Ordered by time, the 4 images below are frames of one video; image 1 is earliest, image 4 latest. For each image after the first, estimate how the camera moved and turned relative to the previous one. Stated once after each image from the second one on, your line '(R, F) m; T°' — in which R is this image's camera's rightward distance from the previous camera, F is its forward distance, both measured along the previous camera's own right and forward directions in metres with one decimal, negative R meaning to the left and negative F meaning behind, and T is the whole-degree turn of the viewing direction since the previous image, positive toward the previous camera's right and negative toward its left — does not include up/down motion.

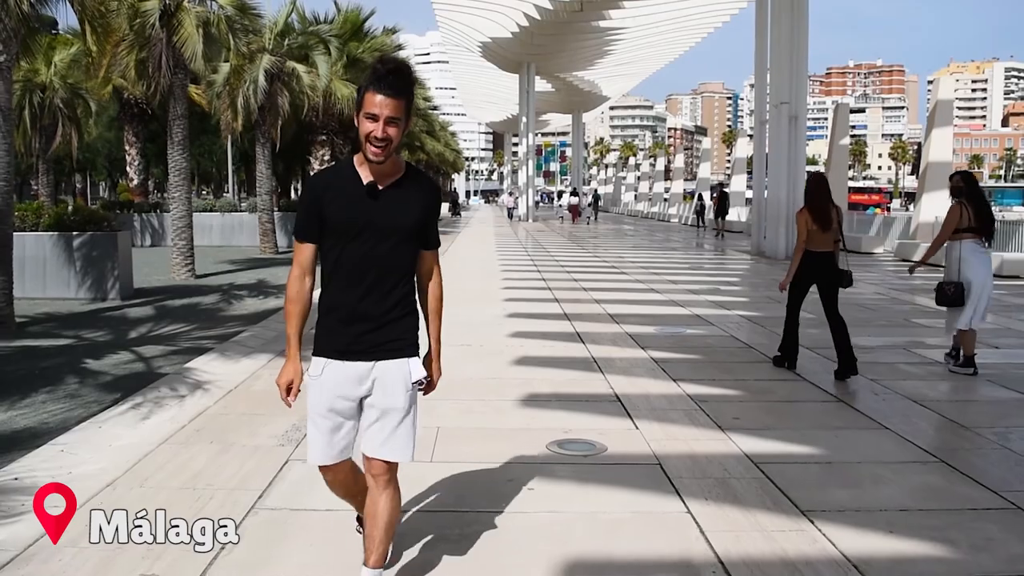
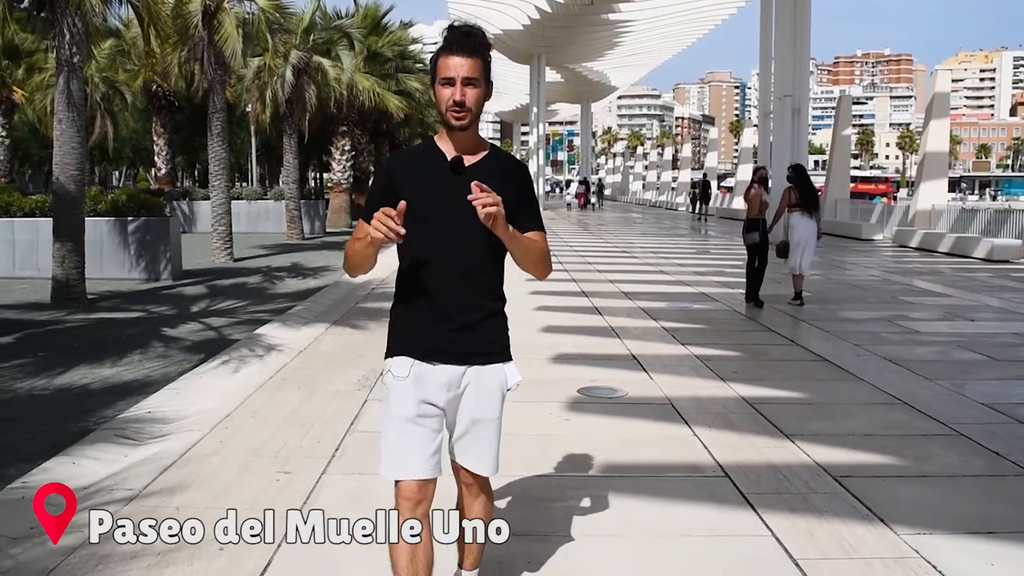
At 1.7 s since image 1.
(-0.2, -1.1) m; 0°
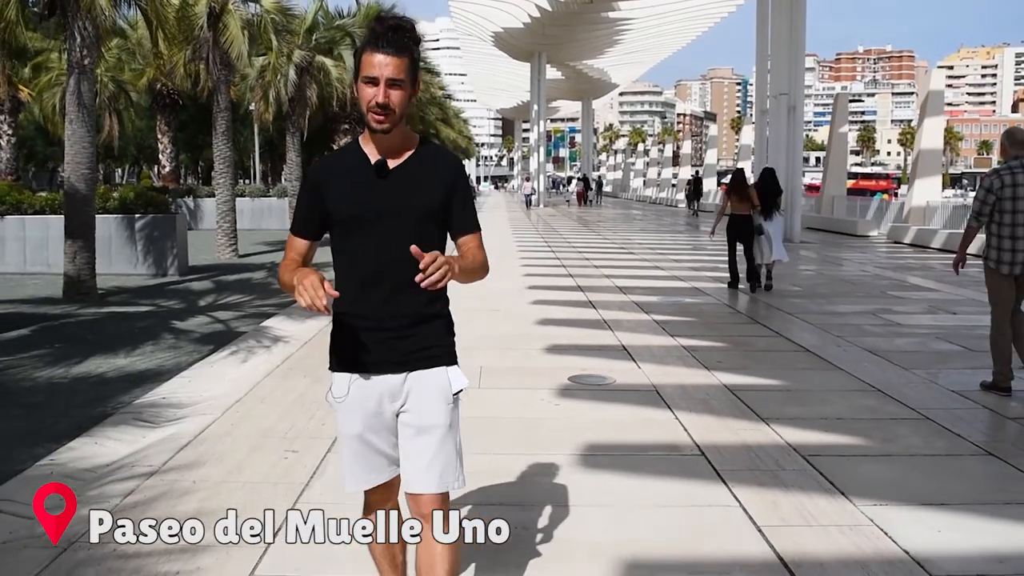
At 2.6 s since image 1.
(+0.1, -0.4) m; 0°
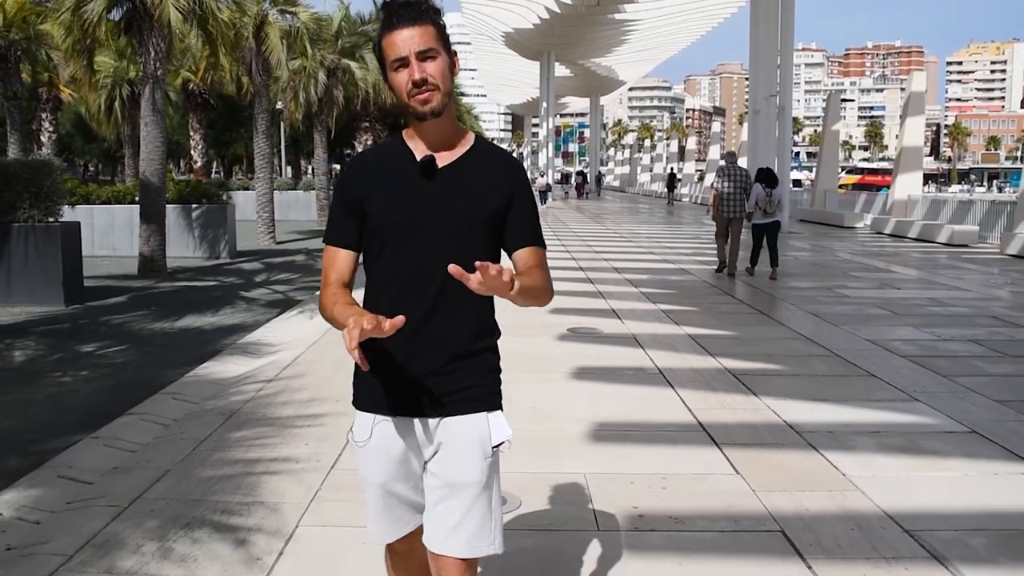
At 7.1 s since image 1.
(0.0, -2.0) m; -1°
